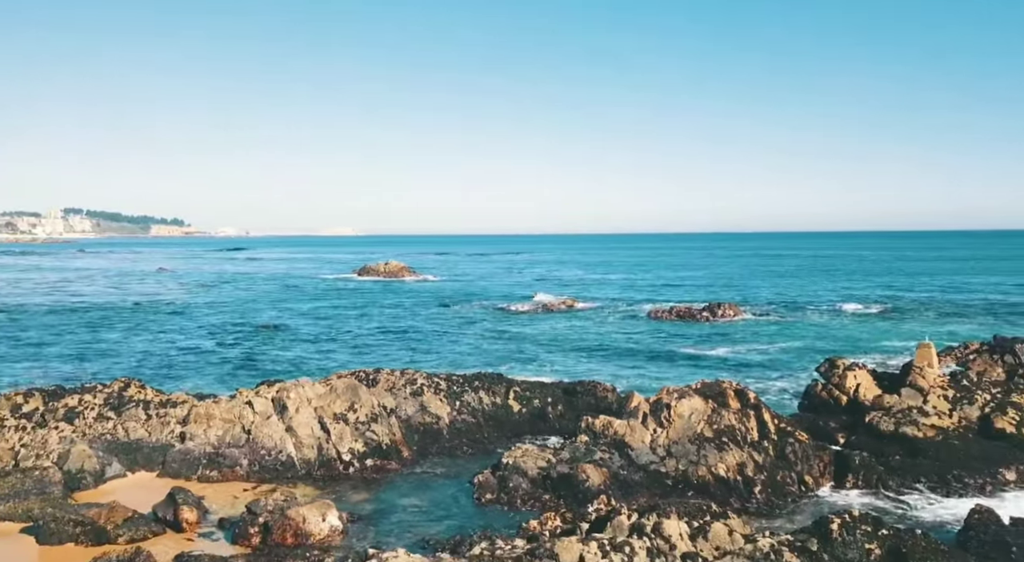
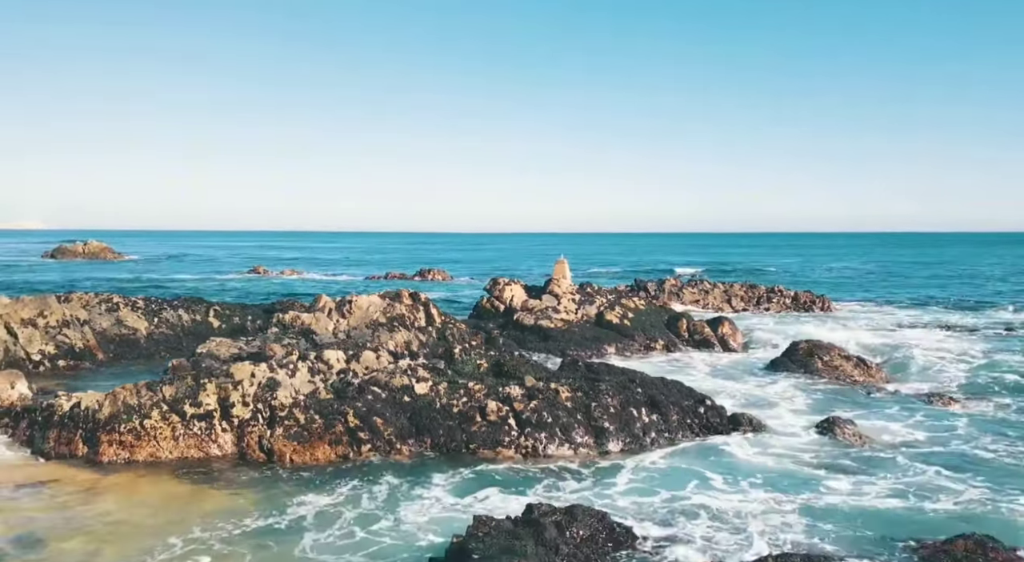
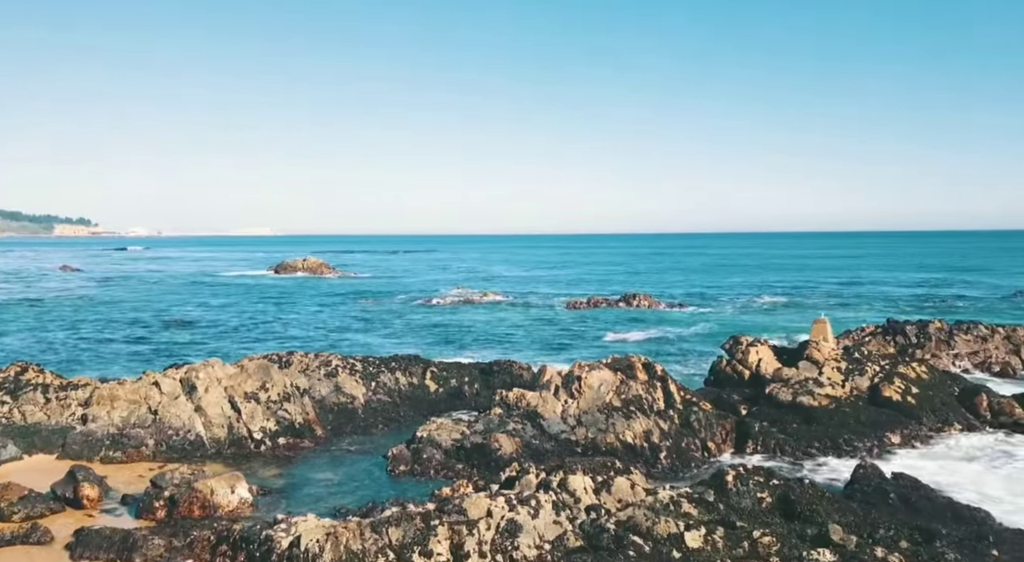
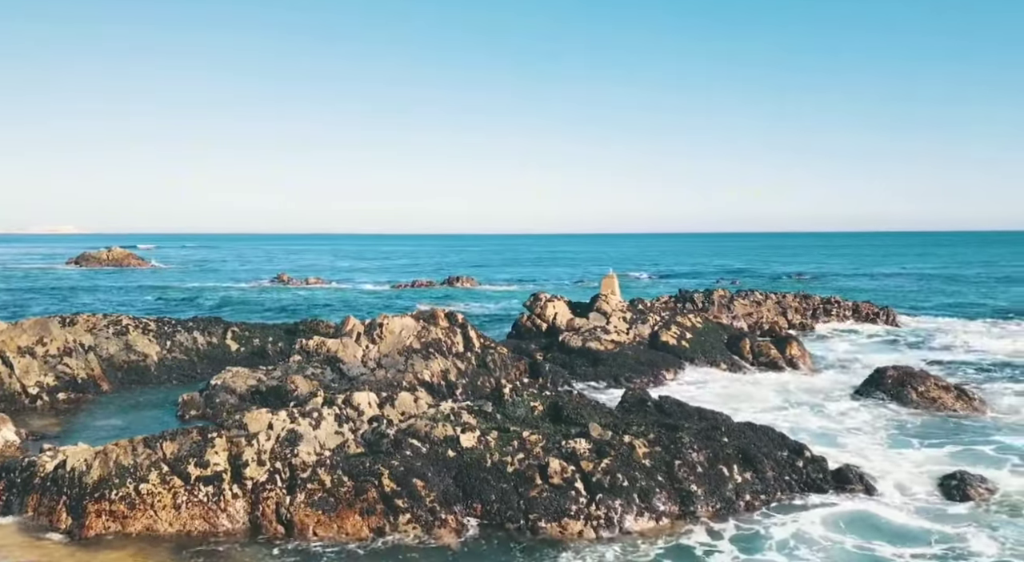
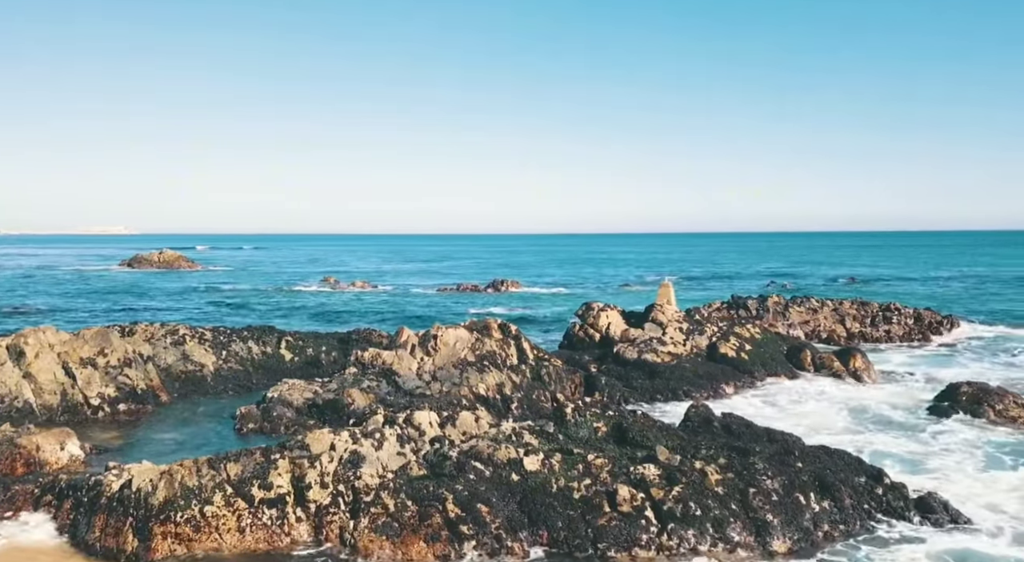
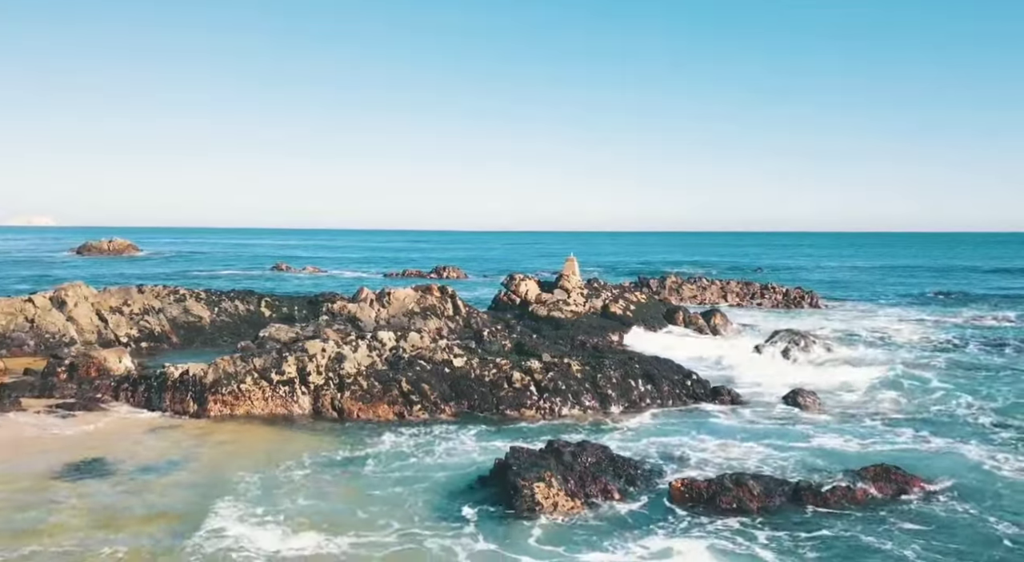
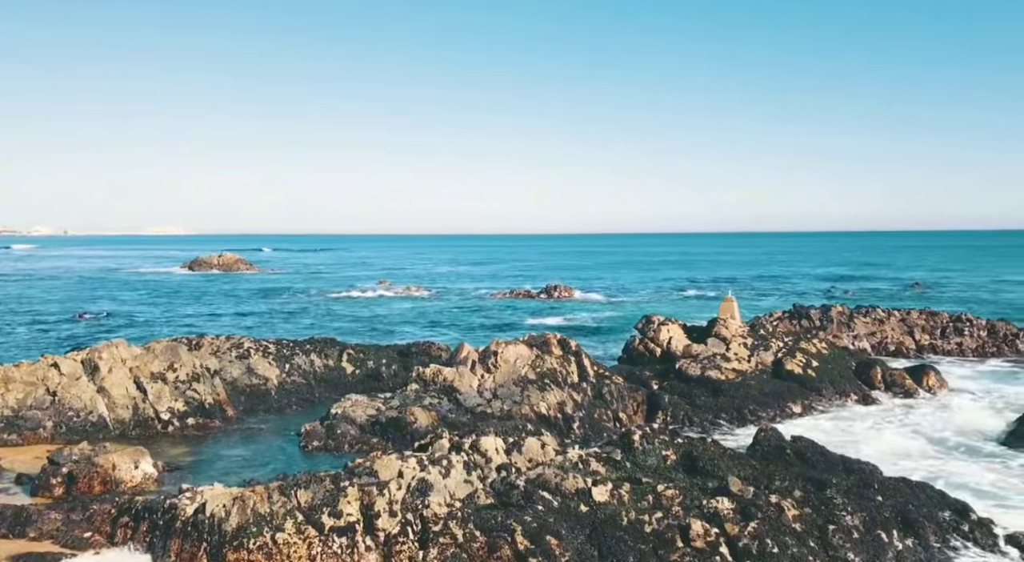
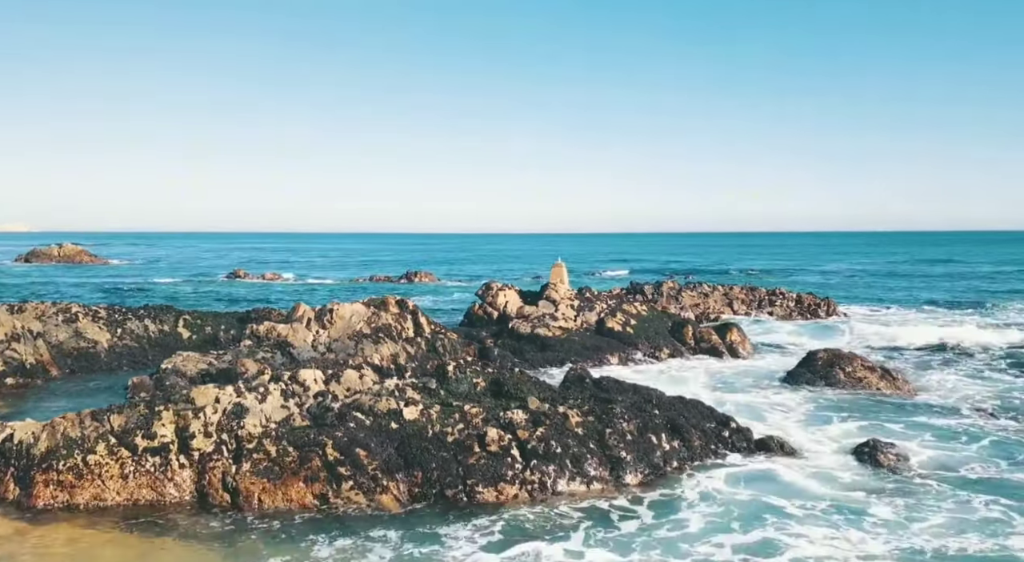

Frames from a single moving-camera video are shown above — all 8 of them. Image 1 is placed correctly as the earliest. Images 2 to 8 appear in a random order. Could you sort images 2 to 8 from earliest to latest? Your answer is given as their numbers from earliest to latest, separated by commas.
3, 7, 5, 4, 8, 2, 6
